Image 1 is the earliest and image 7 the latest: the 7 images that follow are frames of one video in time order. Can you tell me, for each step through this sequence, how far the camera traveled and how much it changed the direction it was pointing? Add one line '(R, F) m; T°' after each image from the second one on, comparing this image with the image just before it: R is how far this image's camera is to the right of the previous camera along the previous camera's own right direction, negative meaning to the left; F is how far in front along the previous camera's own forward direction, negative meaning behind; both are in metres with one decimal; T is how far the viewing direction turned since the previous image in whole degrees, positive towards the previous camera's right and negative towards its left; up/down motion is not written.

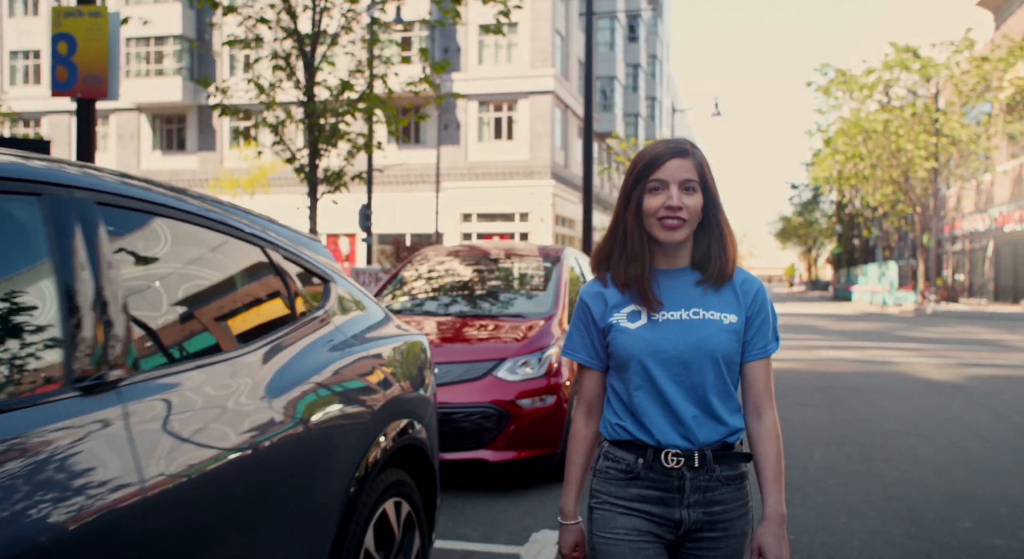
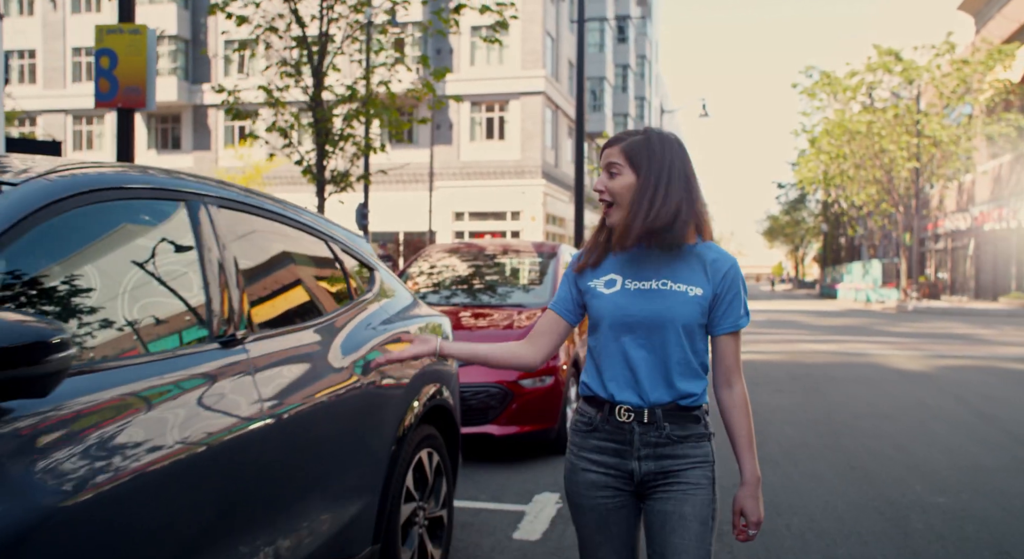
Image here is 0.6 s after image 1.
(-0.1, -0.6) m; +1°
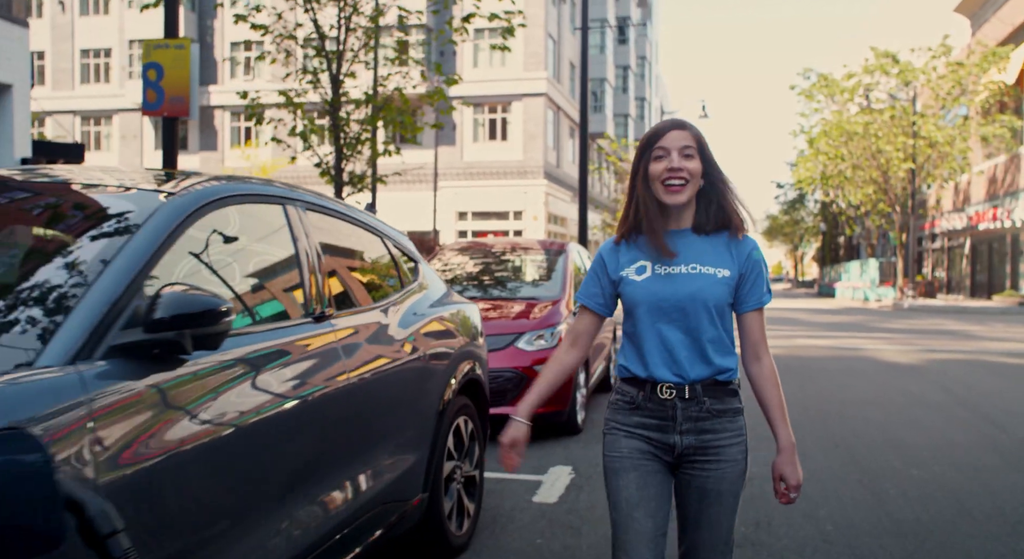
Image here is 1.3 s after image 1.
(-0.1, -0.6) m; 0°
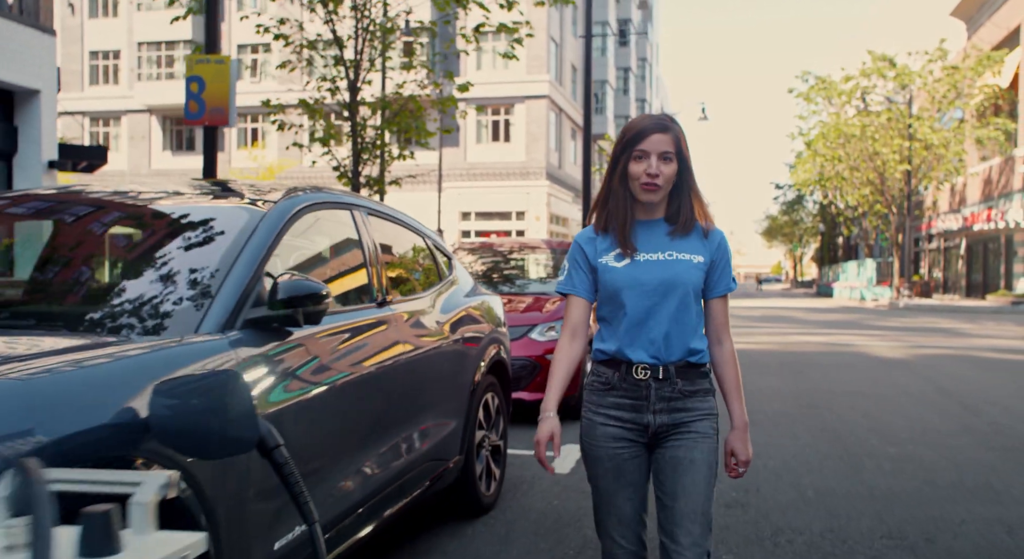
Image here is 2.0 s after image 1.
(-0.1, -0.6) m; 0°
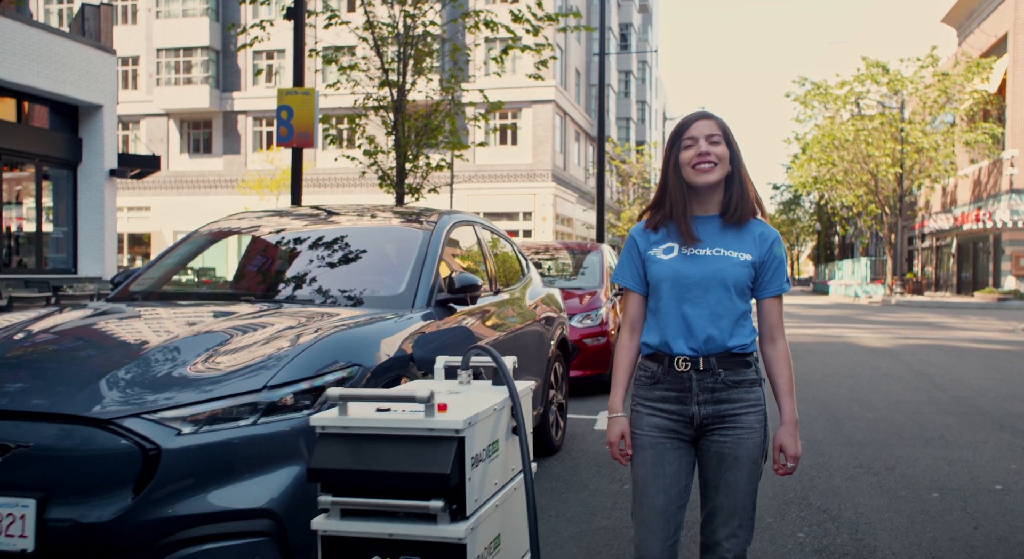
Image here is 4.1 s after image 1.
(-0.5, -1.5) m; 0°
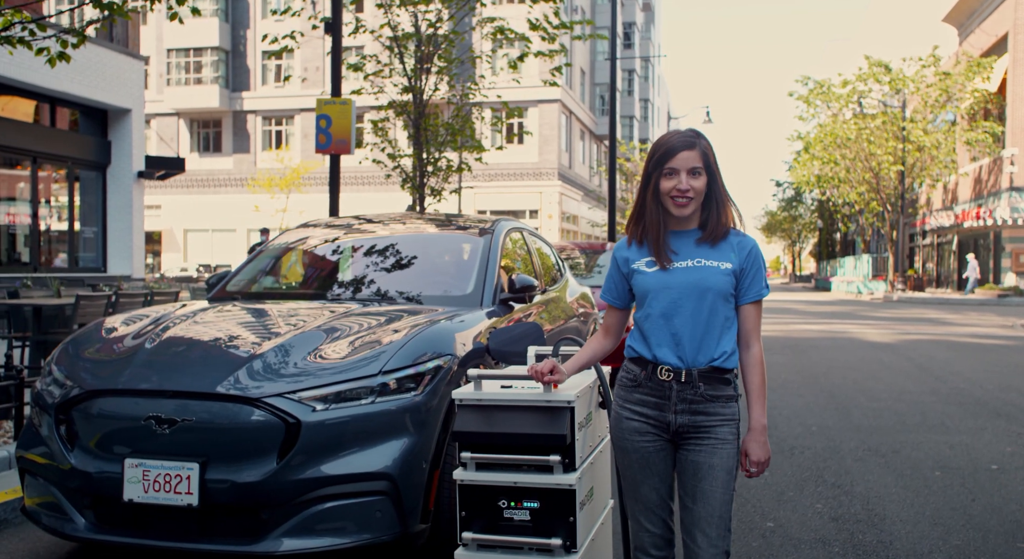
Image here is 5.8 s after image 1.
(-0.3, -0.6) m; 0°
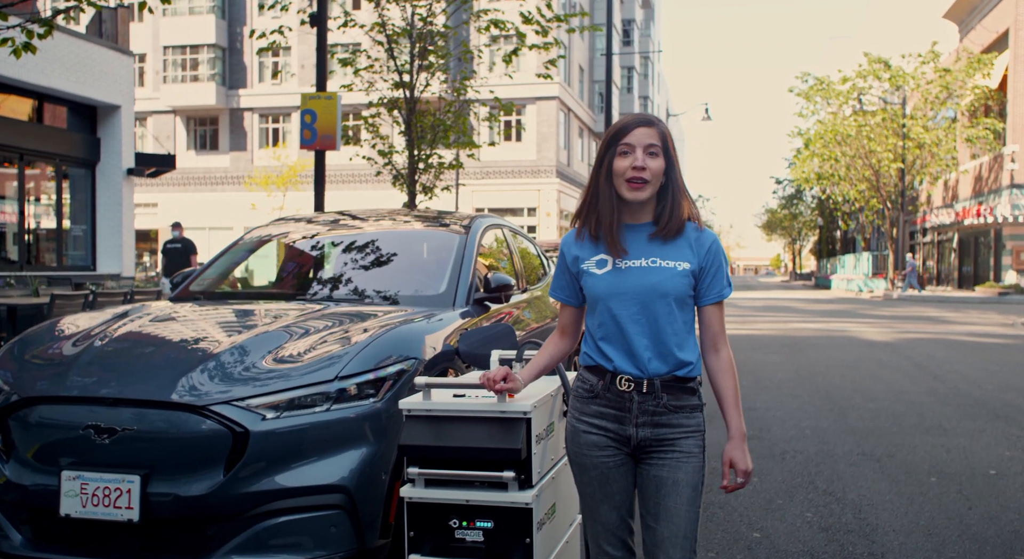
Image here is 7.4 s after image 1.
(+0.1, +0.2) m; 0°
